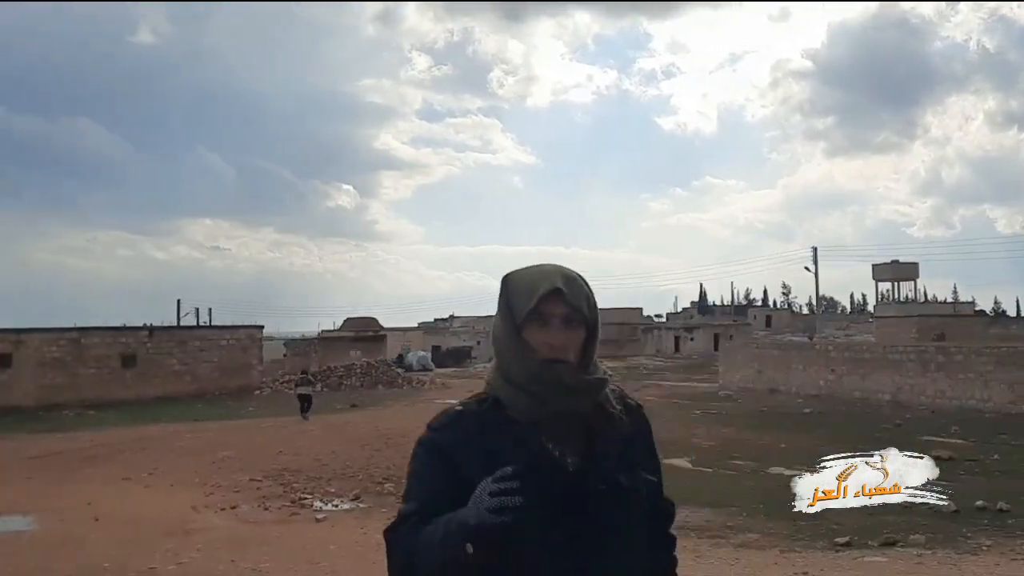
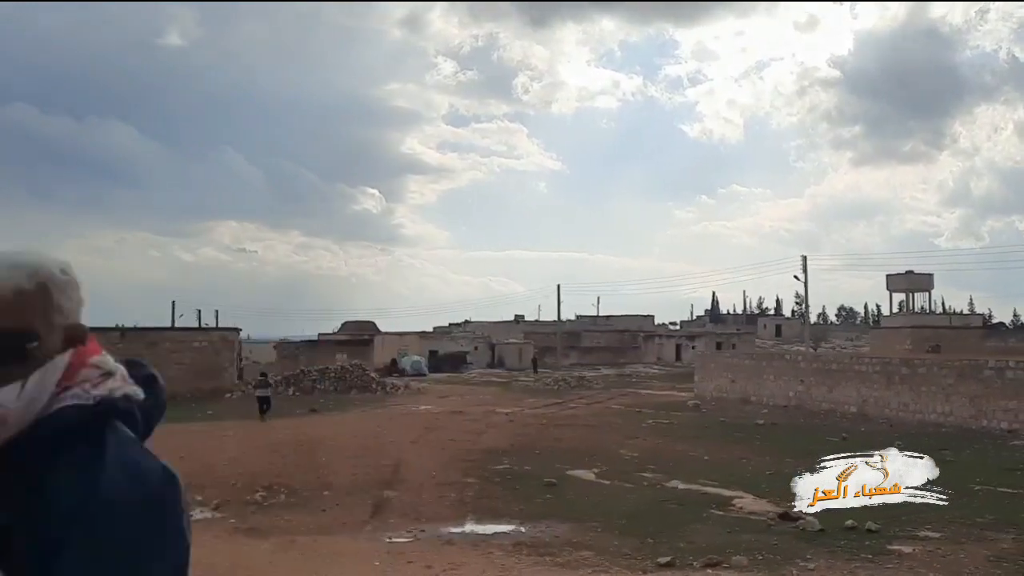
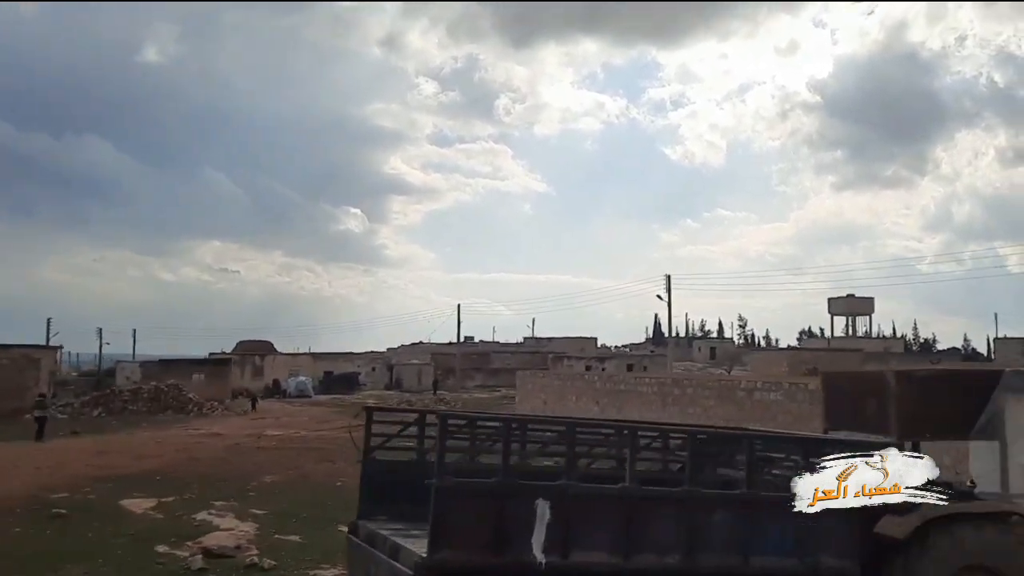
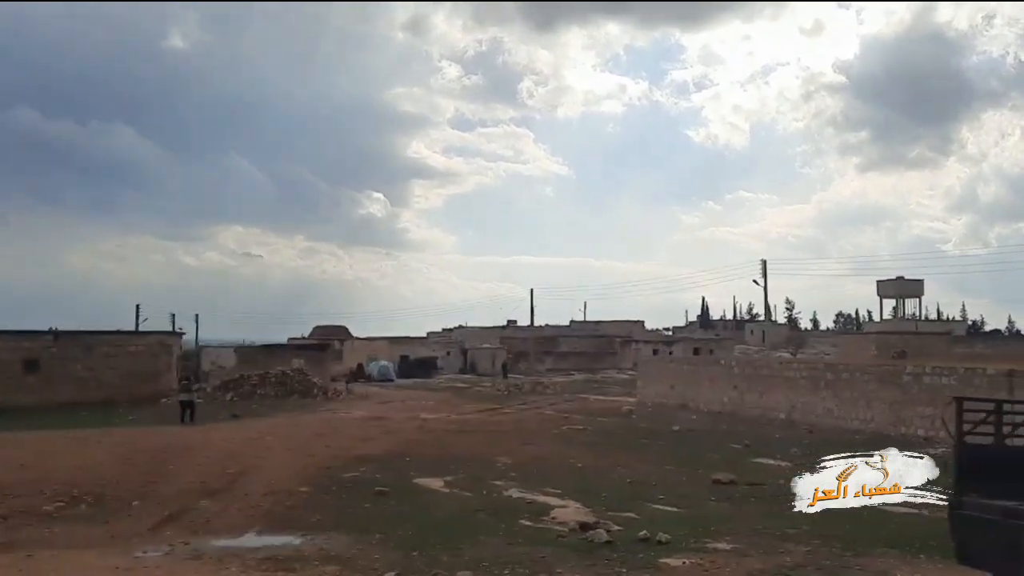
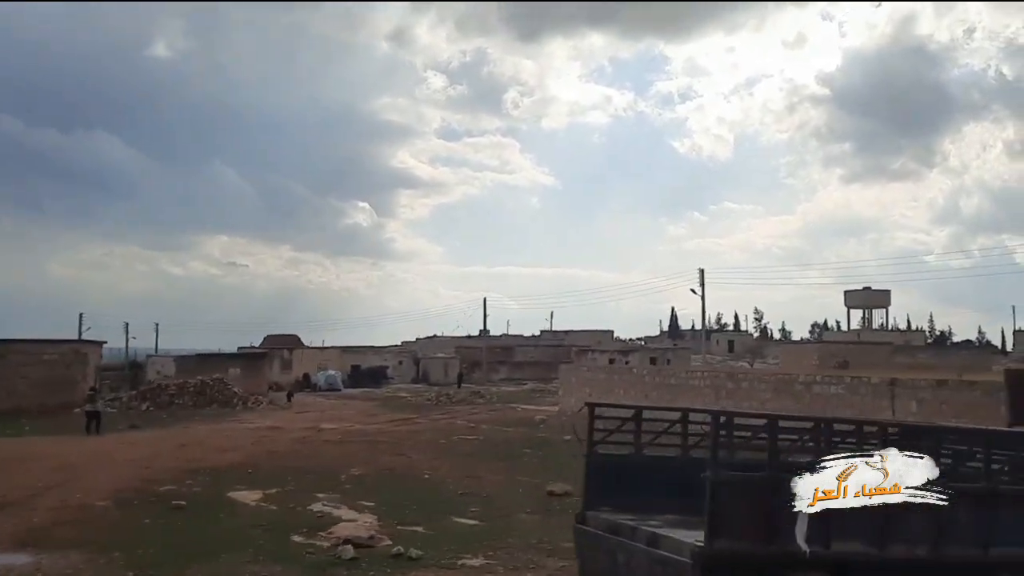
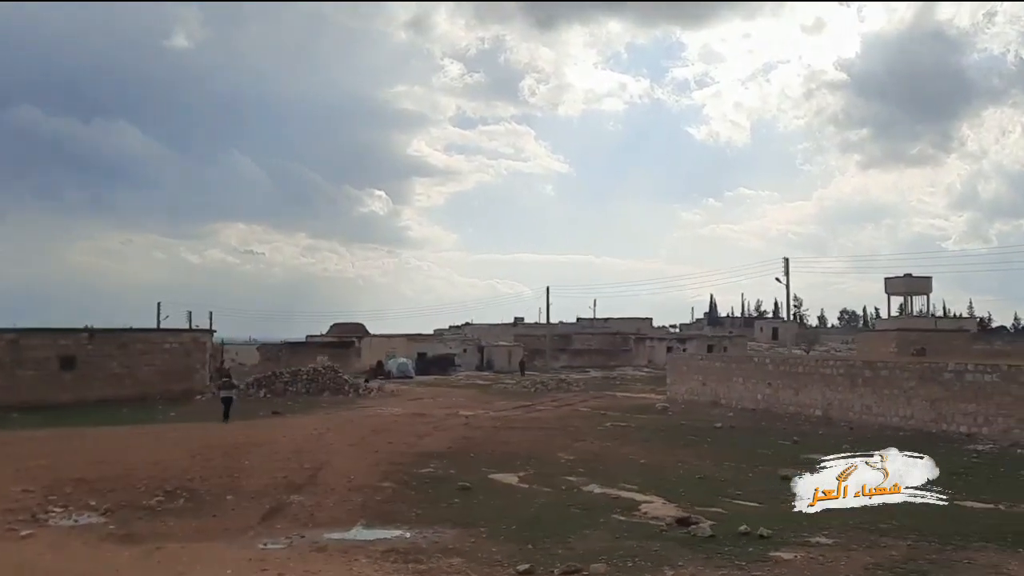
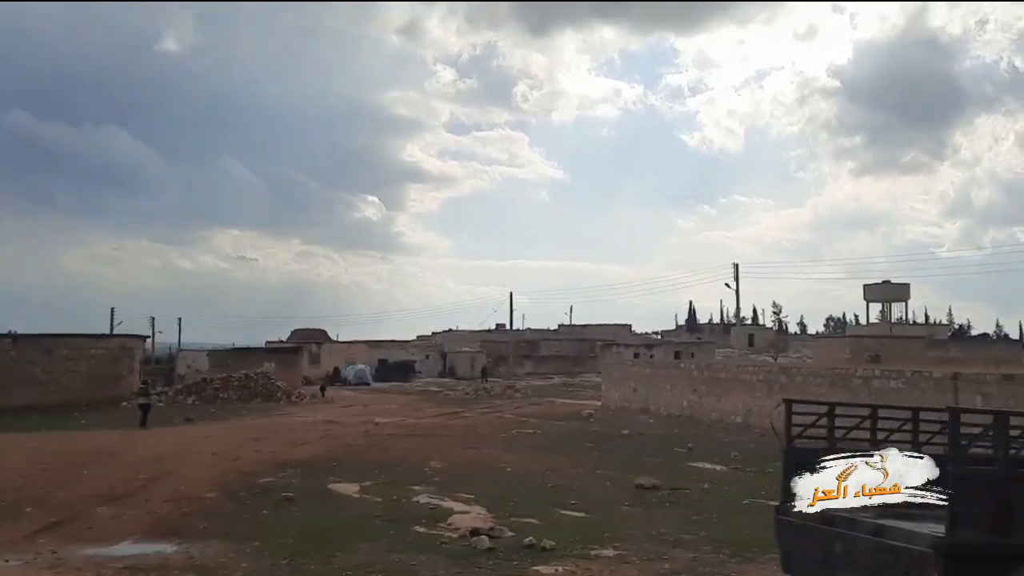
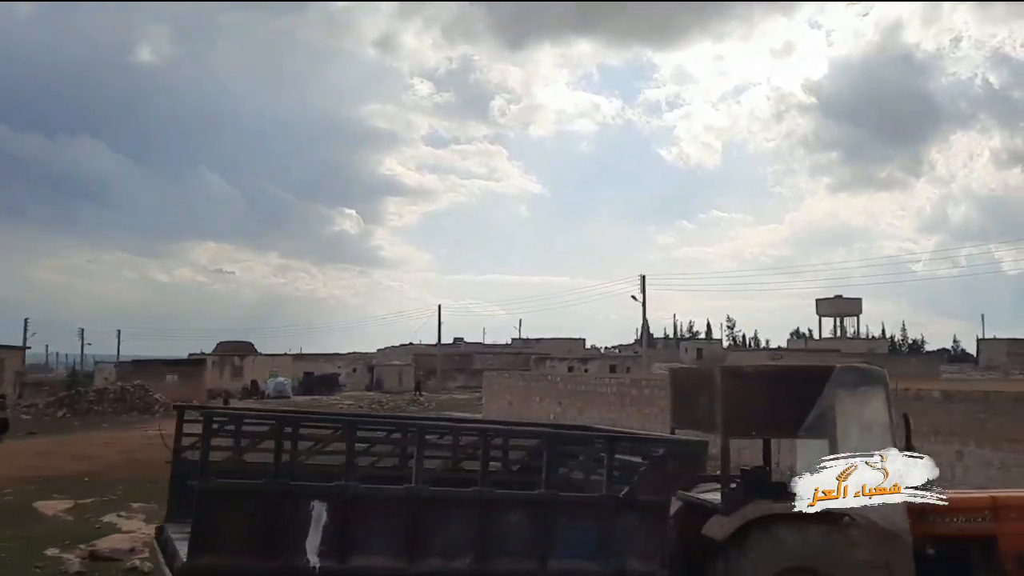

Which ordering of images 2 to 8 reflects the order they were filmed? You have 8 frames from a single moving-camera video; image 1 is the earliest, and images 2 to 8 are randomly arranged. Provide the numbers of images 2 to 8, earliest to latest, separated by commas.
2, 6, 4, 7, 5, 3, 8
